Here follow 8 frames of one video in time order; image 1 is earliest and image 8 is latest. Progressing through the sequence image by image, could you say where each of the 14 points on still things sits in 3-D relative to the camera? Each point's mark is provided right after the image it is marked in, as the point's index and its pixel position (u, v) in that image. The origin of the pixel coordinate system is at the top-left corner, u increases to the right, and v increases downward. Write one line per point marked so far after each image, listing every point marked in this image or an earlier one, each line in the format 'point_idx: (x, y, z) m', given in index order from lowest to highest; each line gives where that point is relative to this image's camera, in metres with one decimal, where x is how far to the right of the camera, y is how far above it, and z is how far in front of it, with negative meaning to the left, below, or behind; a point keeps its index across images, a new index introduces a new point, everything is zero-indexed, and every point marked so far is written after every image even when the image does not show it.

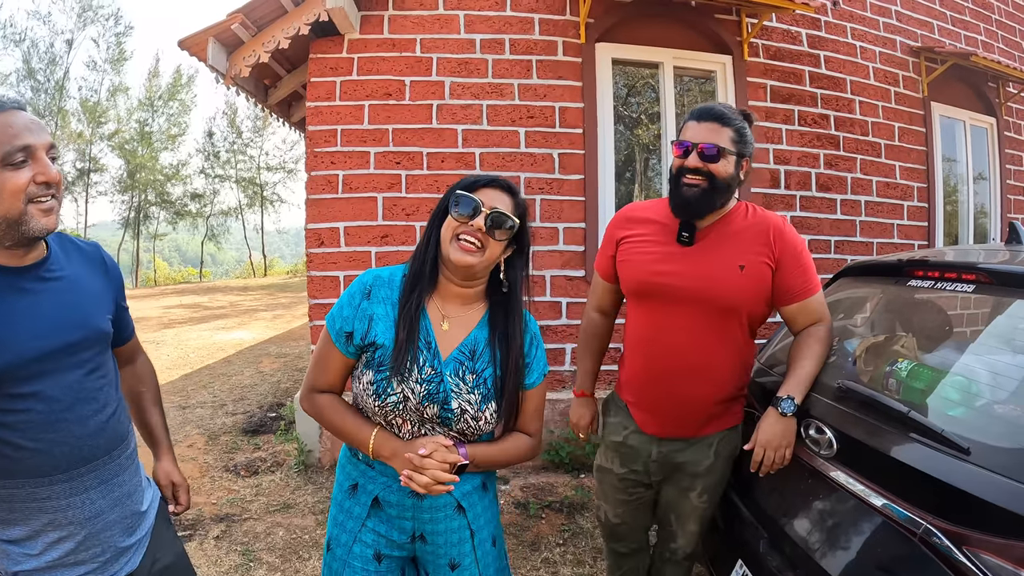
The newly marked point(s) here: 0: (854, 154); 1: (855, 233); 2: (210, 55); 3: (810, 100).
0: (+2.7, +1.0, +4.4) m
1: (+2.6, +0.4, +4.4) m
2: (-1.8, +1.4, +3.4) m
3: (+2.2, +1.4, +4.2) m
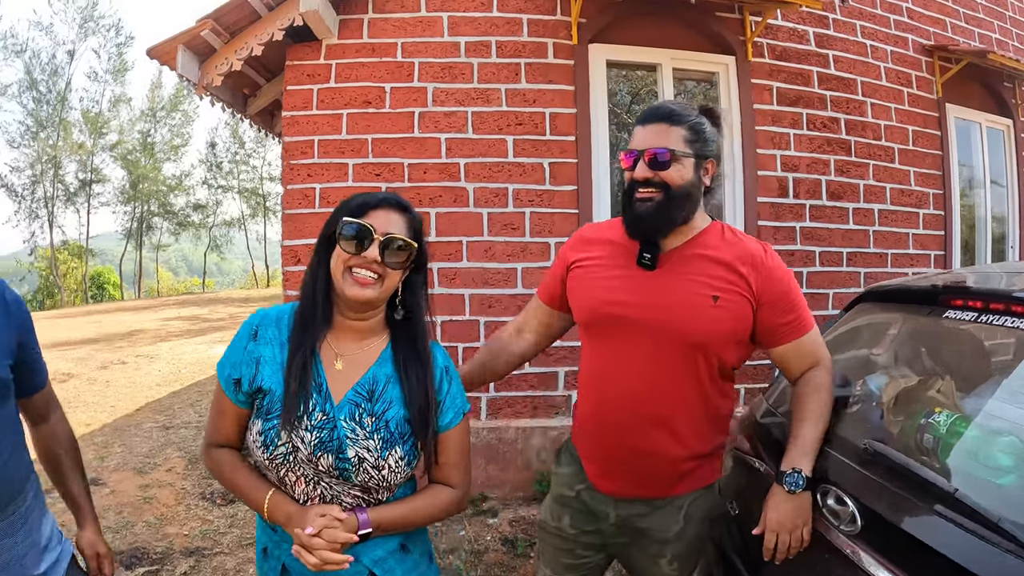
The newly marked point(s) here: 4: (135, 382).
0: (+2.6, +0.9, +4.2) m
1: (+2.6, +0.3, +4.2) m
2: (-1.9, +1.3, +3.3) m
3: (+2.1, +1.3, +4.0) m
4: (-4.6, -1.2, +7.1) m
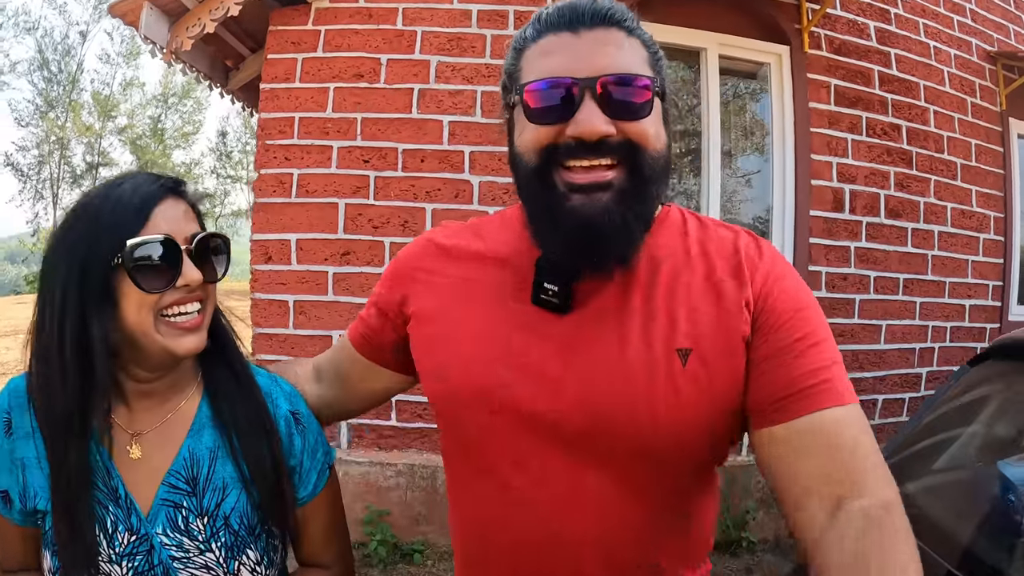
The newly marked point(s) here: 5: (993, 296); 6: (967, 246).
0: (+2.7, +0.7, +3.7) m
1: (+2.6, +0.1, +3.6) m
2: (-1.8, +1.3, +2.8) m
3: (+2.2, +1.1, +3.5) m
4: (-4.6, -1.0, +6.6) m
5: (+3.4, -0.2, +4.1) m
6: (+3.1, +0.2, +3.9) m
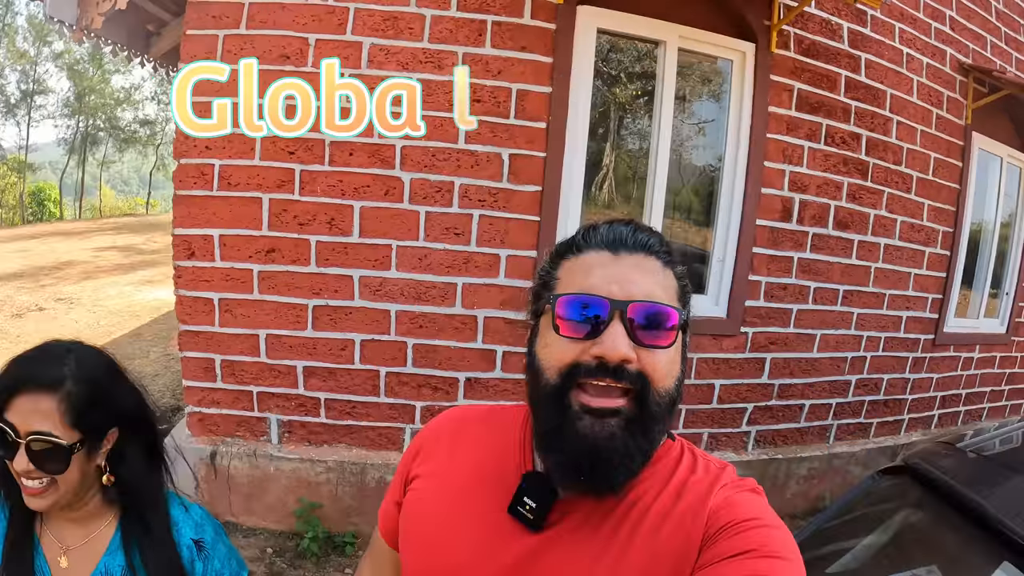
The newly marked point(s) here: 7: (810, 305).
0: (+2.4, +0.7, +3.6) m
1: (+2.3, +0.1, +3.7) m
2: (-2.1, +1.4, +2.5) m
3: (+2.0, +1.1, +3.4) m
4: (-5.1, -0.5, +6.4) m
5: (+3.0, -0.1, +4.2) m
6: (+2.8, +0.2, +3.9) m
7: (+1.8, -0.1, +3.5) m
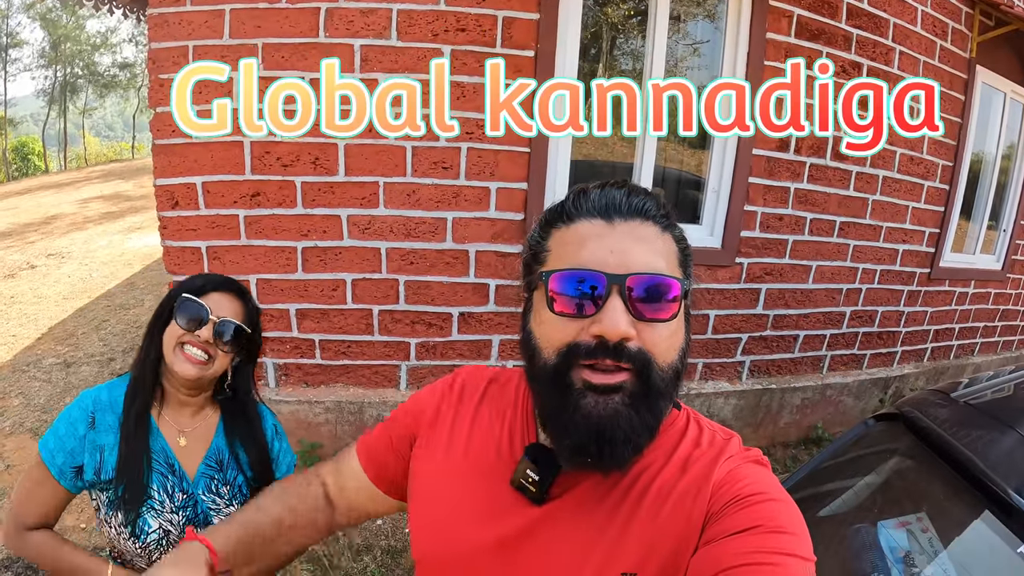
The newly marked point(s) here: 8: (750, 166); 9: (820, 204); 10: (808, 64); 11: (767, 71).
0: (+2.3, +1.1, +3.5) m
1: (+2.2, +0.5, +3.6) m
2: (-2.1, +1.6, +2.3) m
3: (+1.9, +1.5, +3.3) m
4: (-5.1, -0.1, +6.4) m
5: (+3.0, +0.3, +4.1) m
6: (+2.7, +0.7, +3.9) m
7: (+1.8, +0.3, +3.4) m
8: (+1.3, +0.7, +3.1) m
9: (+1.8, +0.5, +3.4) m
10: (+1.6, +1.3, +3.2) m
11: (+1.4, +1.2, +3.1) m
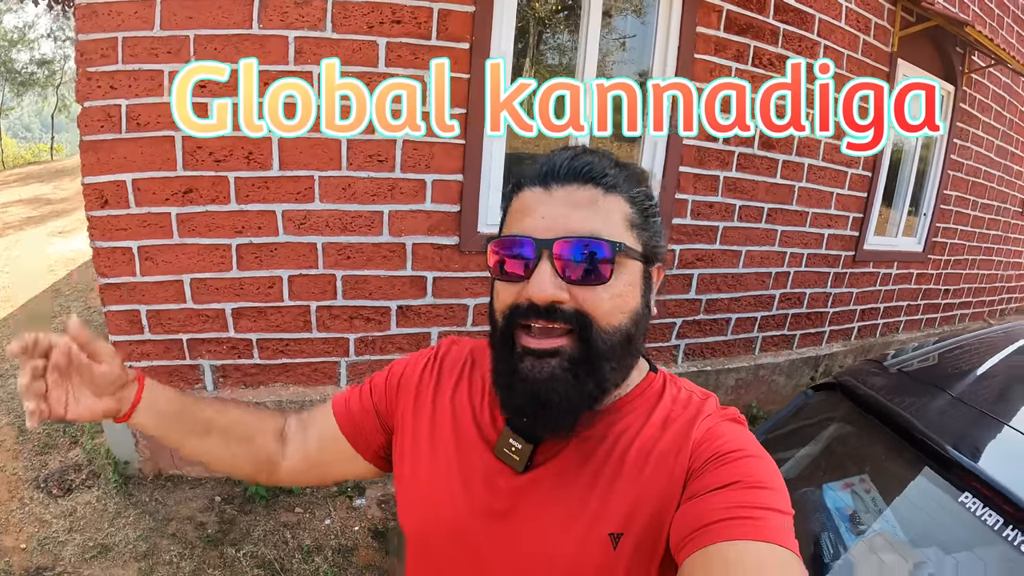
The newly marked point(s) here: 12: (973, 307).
0: (+1.9, +1.2, +3.7) m
1: (+1.9, +0.6, +3.8) m
2: (-2.4, +1.5, +2.2) m
3: (+1.5, +1.6, +3.4) m
4: (-5.7, -0.2, +6.0) m
5: (+2.6, +0.5, +4.4) m
6: (+2.3, +0.8, +4.1) m
7: (+1.4, +0.4, +3.6) m
8: (+1.0, +0.8, +3.2) m
9: (+1.5, +0.6, +3.6) m
10: (+1.3, +1.4, +3.3) m
11: (+1.0, +1.3, +3.2) m
12: (+5.4, -0.2, +6.7) m
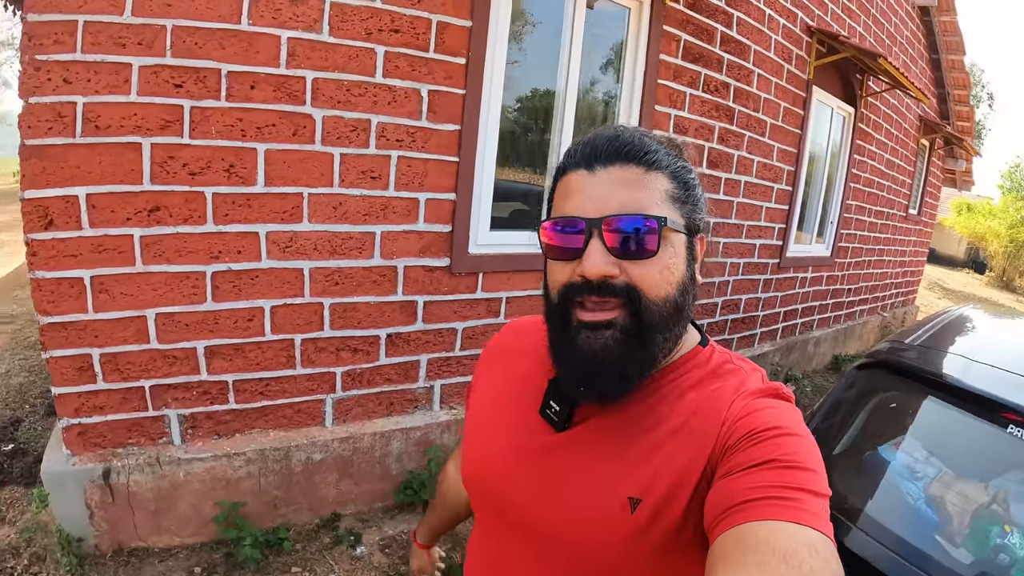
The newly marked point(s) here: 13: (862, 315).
0: (+1.7, +1.2, +4.0) m
1: (+1.7, +0.5, +4.0) m
2: (-2.3, +1.3, +1.7) m
3: (+1.4, +1.5, +3.6) m
4: (-6.1, -0.6, +4.9) m
5: (+2.3, +0.4, +4.7) m
6: (+2.1, +0.7, +4.4) m
7: (+1.3, +0.3, +3.7) m
8: (+0.9, +0.7, +3.3) m
9: (+1.4, +0.5, +3.7) m
10: (+1.2, +1.3, +3.4) m
11: (+0.9, +1.2, +3.3) m
12: (+4.7, -0.2, +7.5) m
13: (+4.5, -0.3, +7.4) m
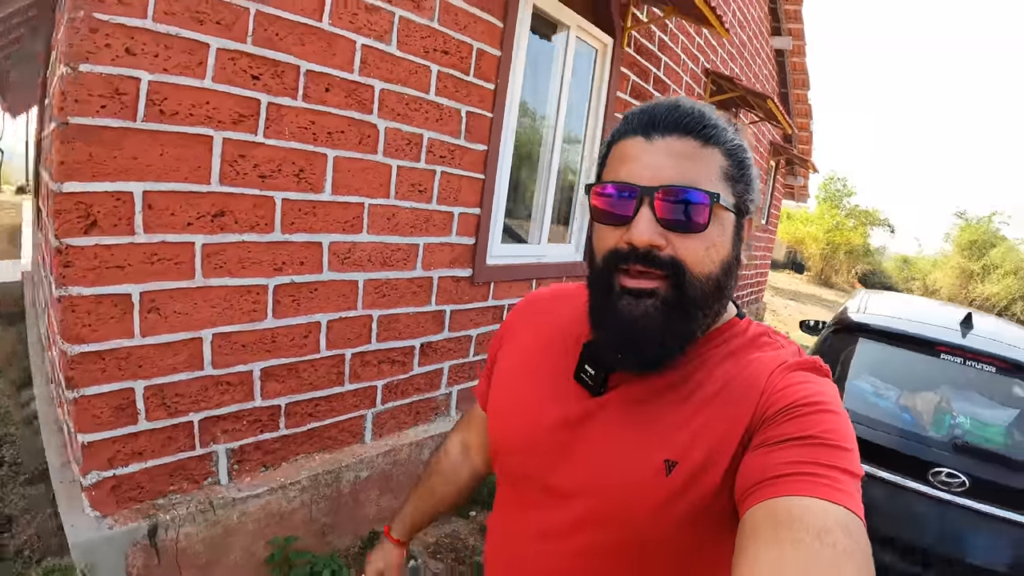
0: (+1.6, +1.2, +4.5) m
1: (+1.5, +0.5, +4.6) m
2: (-1.7, +1.2, +1.2) m
3: (+1.3, +1.5, +4.1) m
4: (-6.1, -0.9, +3.2) m
5: (+1.9, +0.4, +5.4) m
6: (+1.8, +0.8, +5.0) m
7: (+1.2, +0.3, +4.2) m
8: (+1.0, +0.7, +3.7) m
9: (+1.3, +0.5, +4.2) m
10: (+1.2, +1.3, +3.9) m
11: (+1.0, +1.2, +3.6) m
12: (+3.5, -0.2, +8.8) m
13: (+3.4, -0.3, +8.6) m
